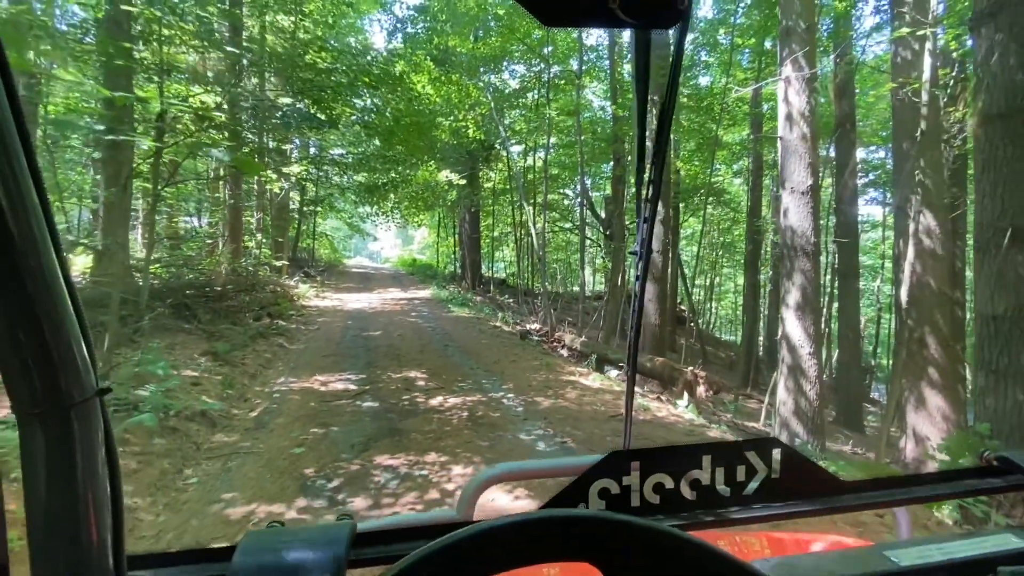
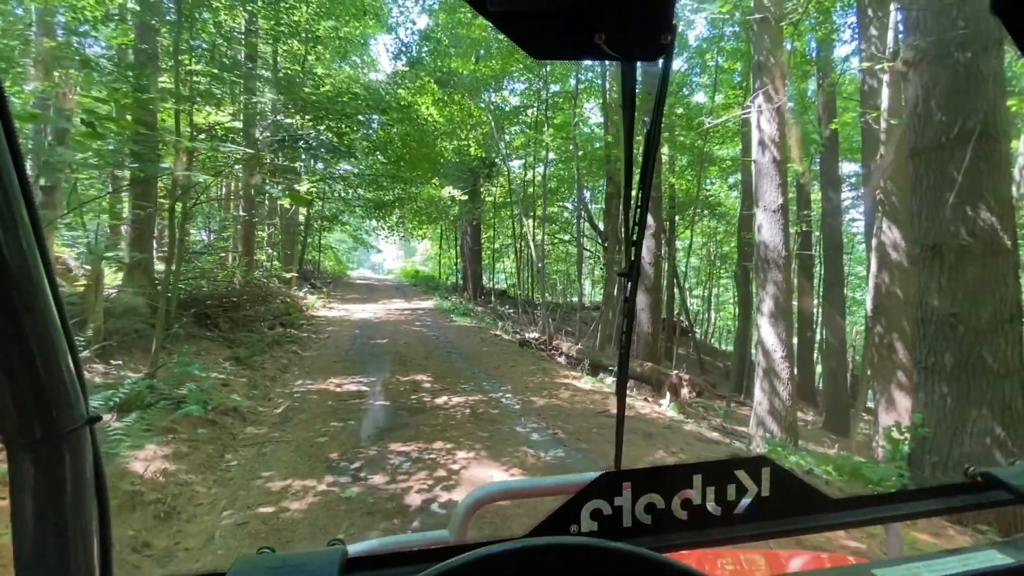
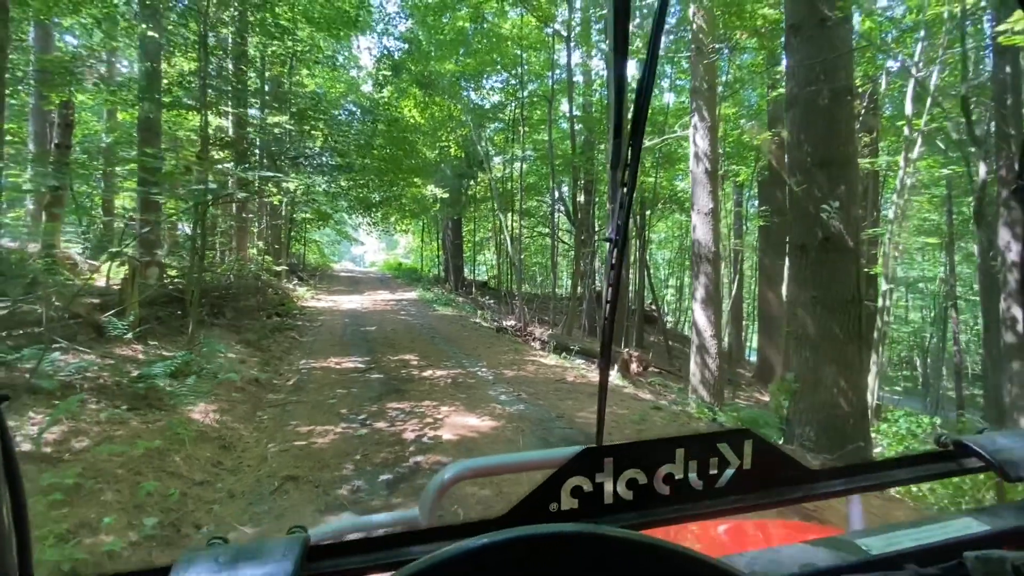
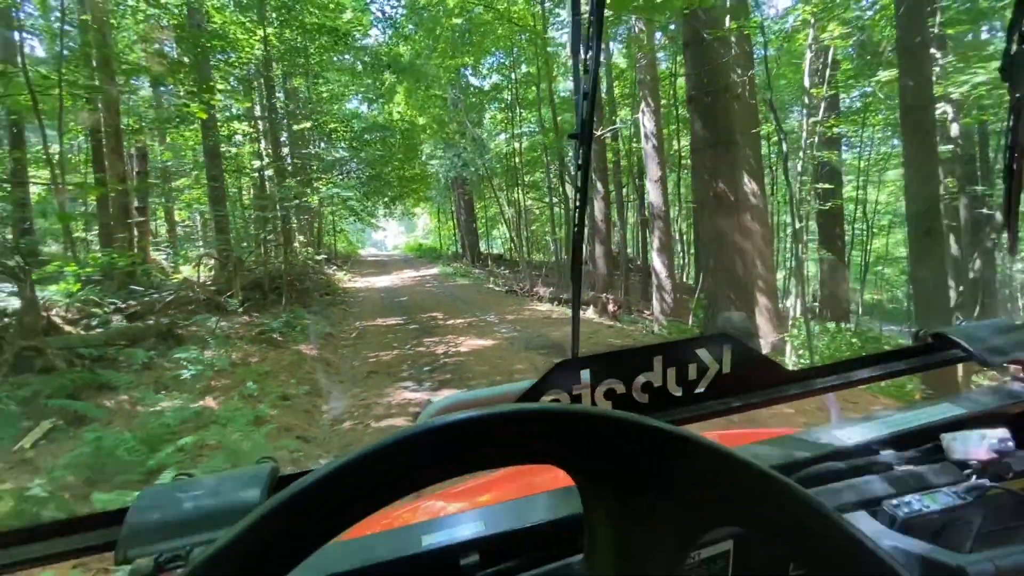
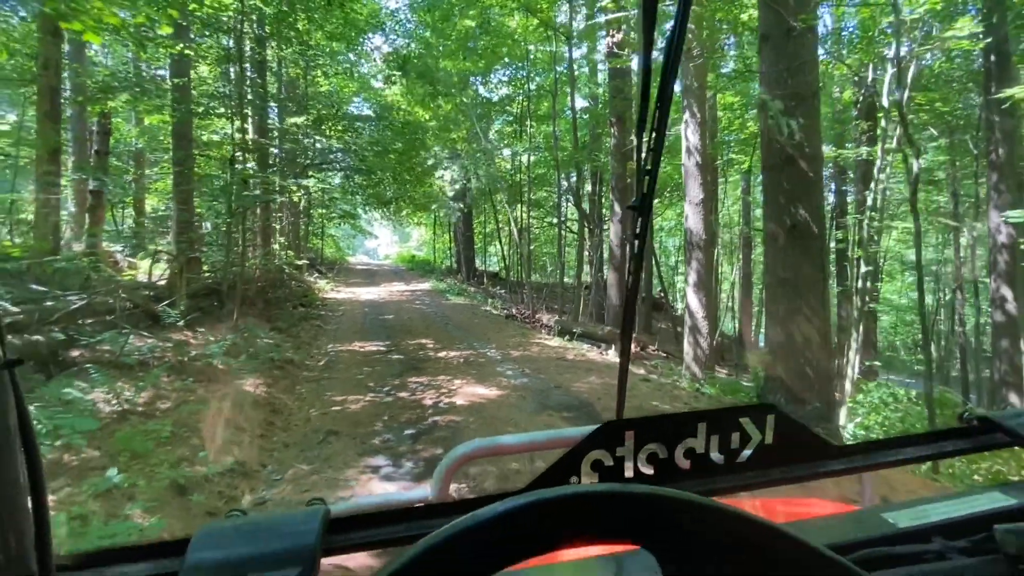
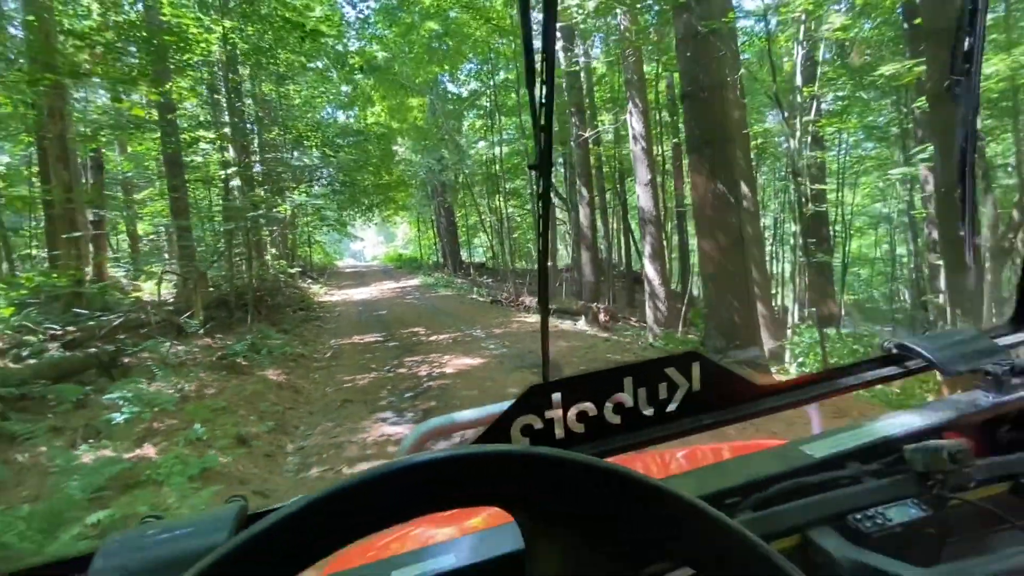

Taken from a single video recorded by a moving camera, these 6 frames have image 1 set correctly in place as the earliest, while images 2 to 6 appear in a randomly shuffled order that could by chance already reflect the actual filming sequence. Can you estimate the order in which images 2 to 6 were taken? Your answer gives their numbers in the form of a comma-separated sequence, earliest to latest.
2, 3, 5, 6, 4
